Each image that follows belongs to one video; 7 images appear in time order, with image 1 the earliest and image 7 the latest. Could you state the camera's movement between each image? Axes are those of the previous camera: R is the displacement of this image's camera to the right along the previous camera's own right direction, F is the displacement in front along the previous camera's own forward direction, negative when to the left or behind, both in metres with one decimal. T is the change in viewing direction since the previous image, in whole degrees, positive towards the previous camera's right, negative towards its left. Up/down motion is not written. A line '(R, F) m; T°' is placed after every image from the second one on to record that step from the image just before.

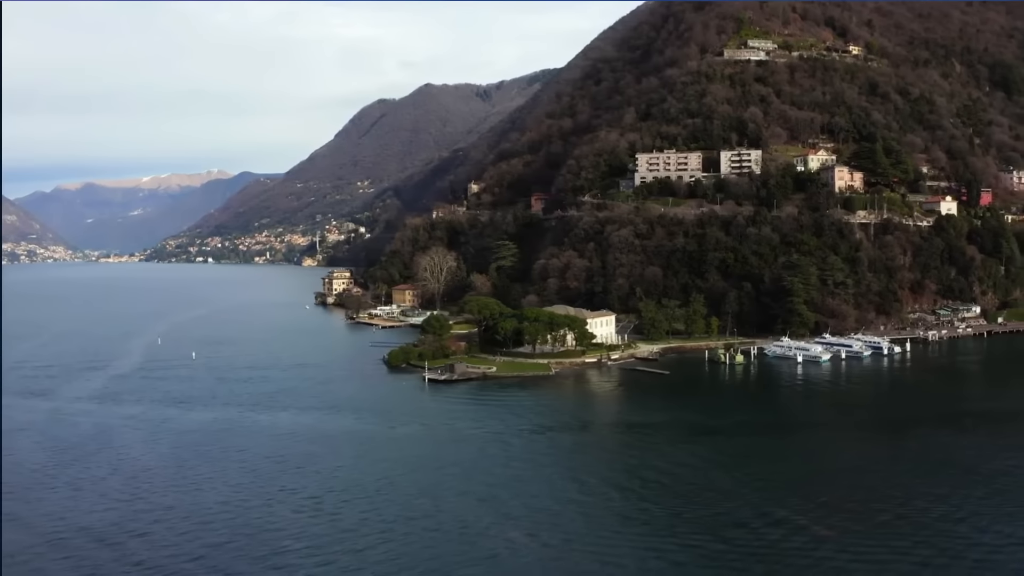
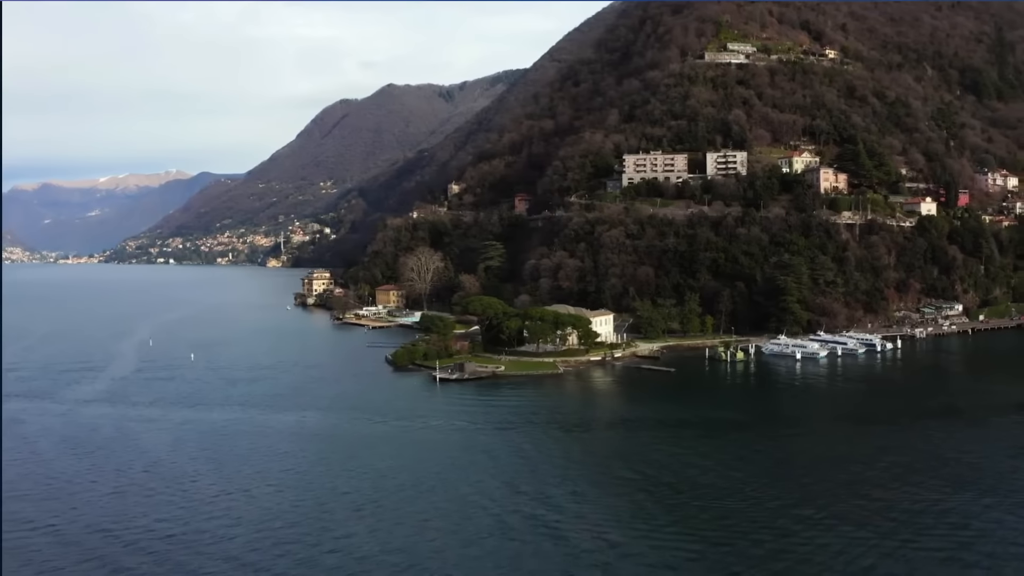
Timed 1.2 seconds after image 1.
(-0.6, -0.1) m; +2°
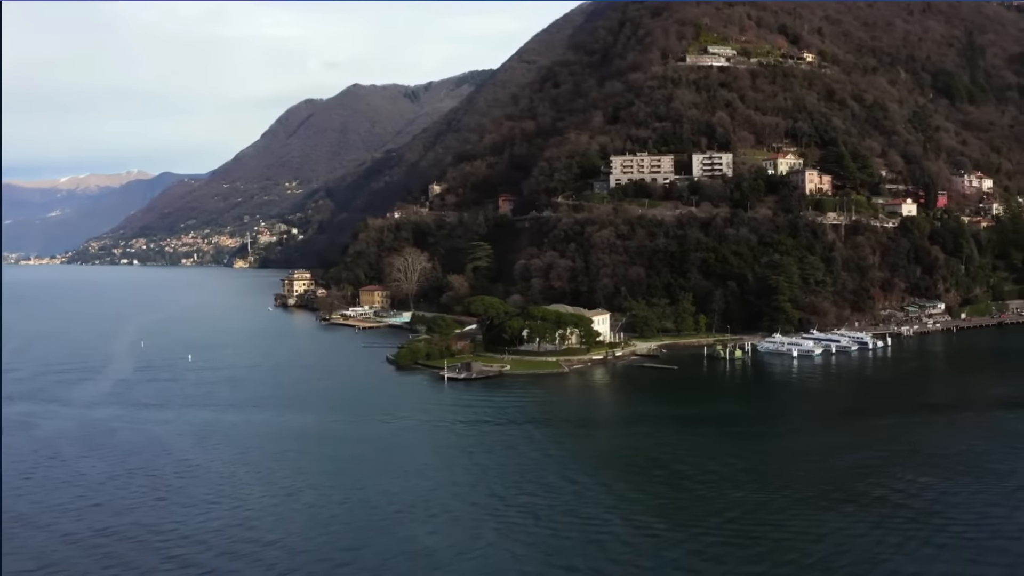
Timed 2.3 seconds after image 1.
(-0.6, -0.1) m; +2°
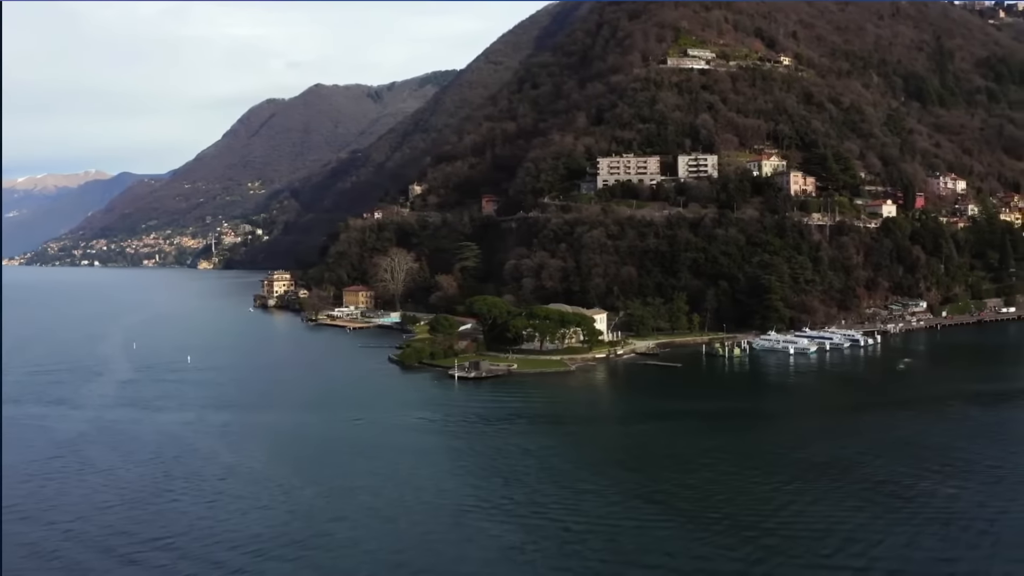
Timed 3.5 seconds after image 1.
(-0.6, -0.2) m; +2°
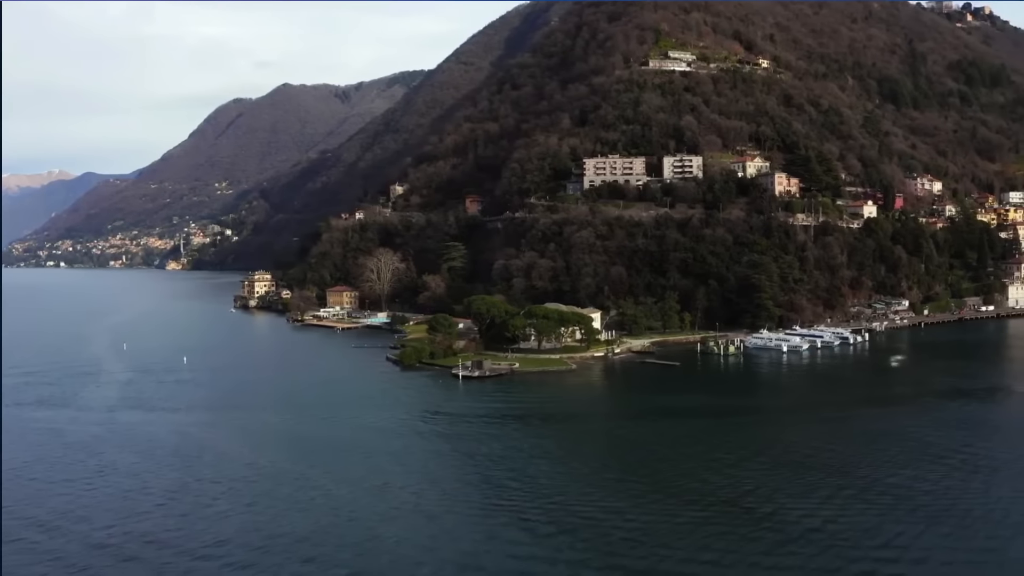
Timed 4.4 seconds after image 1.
(-0.5, -0.1) m; +2°
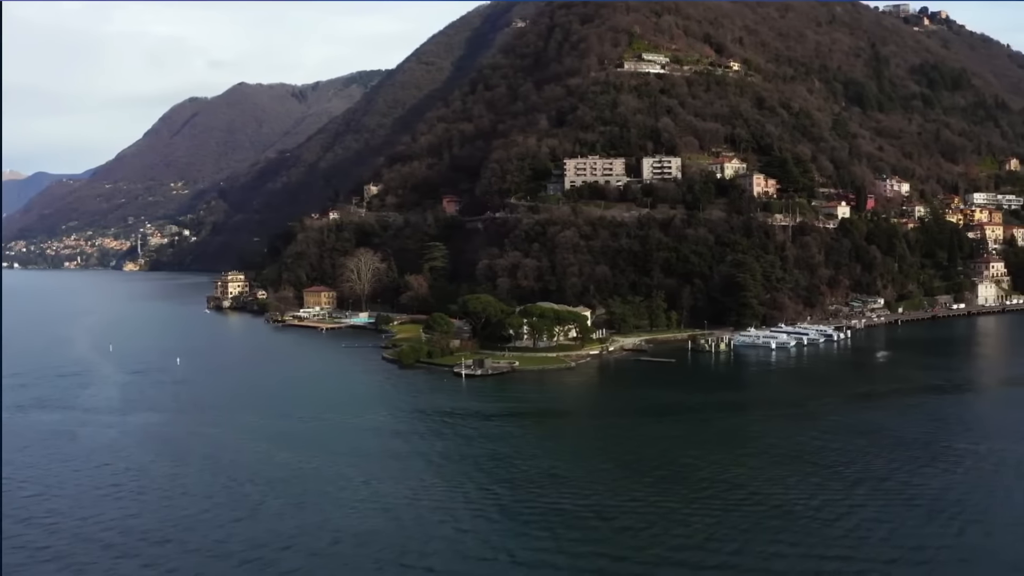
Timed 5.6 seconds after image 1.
(-0.6, -0.2) m; +2°
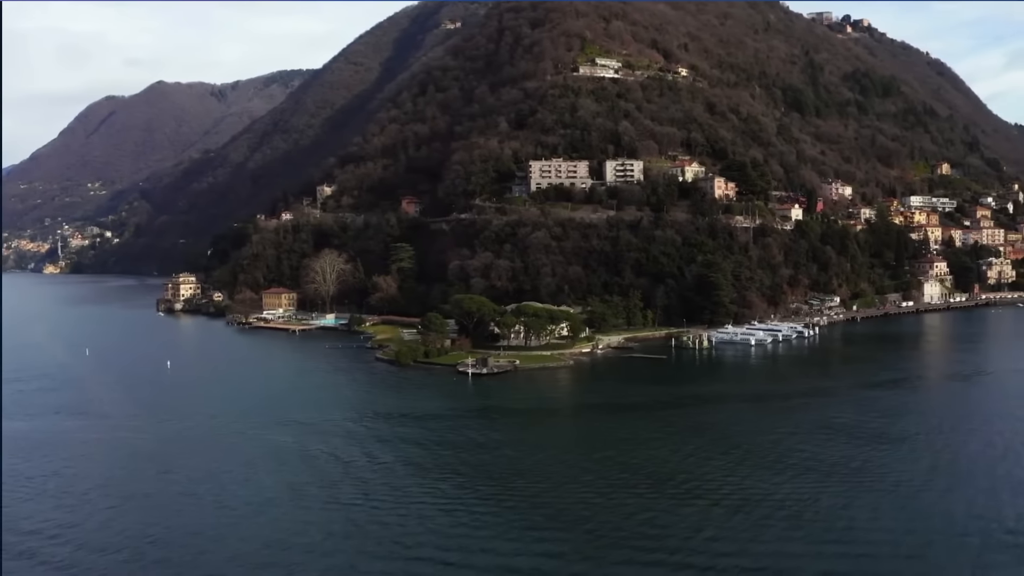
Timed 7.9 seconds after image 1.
(-1.2, -0.4) m; +4°
